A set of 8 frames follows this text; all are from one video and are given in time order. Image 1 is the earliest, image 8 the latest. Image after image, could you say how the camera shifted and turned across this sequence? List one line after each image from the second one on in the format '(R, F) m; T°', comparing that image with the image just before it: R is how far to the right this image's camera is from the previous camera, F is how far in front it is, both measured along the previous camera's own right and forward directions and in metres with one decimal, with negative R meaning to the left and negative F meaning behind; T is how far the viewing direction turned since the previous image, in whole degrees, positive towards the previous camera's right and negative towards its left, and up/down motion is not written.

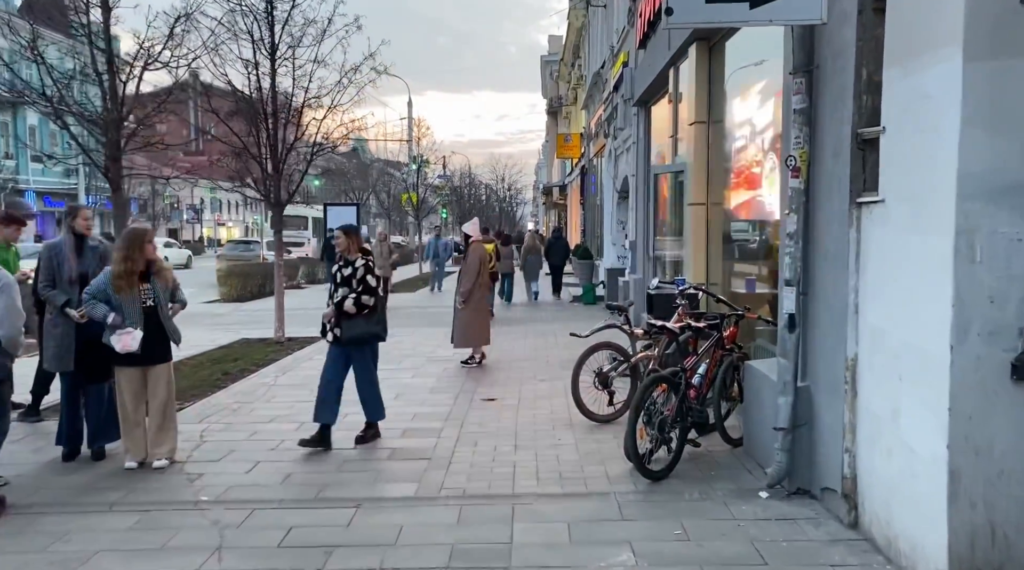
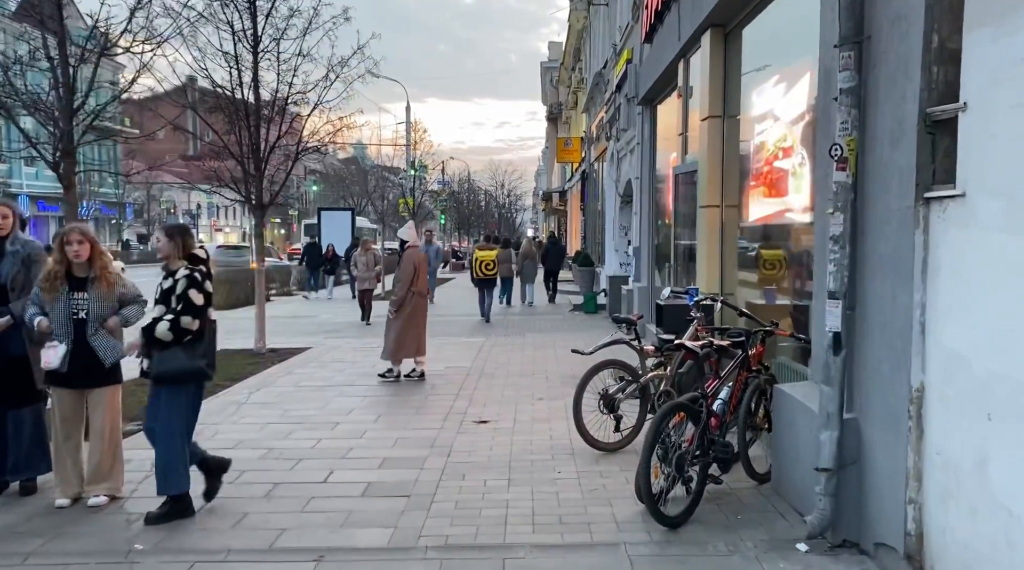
(0.0, +0.8) m; 0°
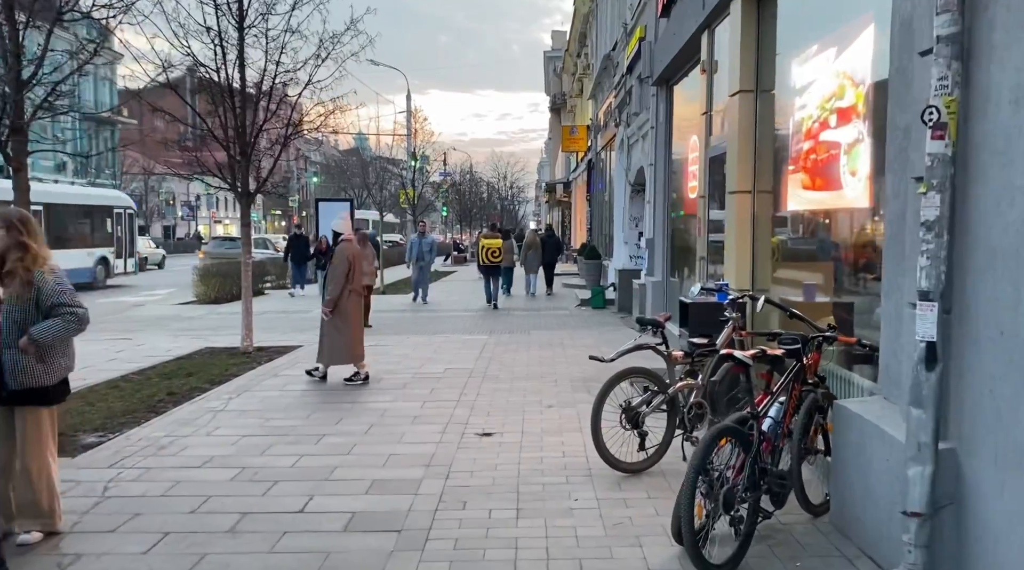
(0.0, +0.9) m; 0°
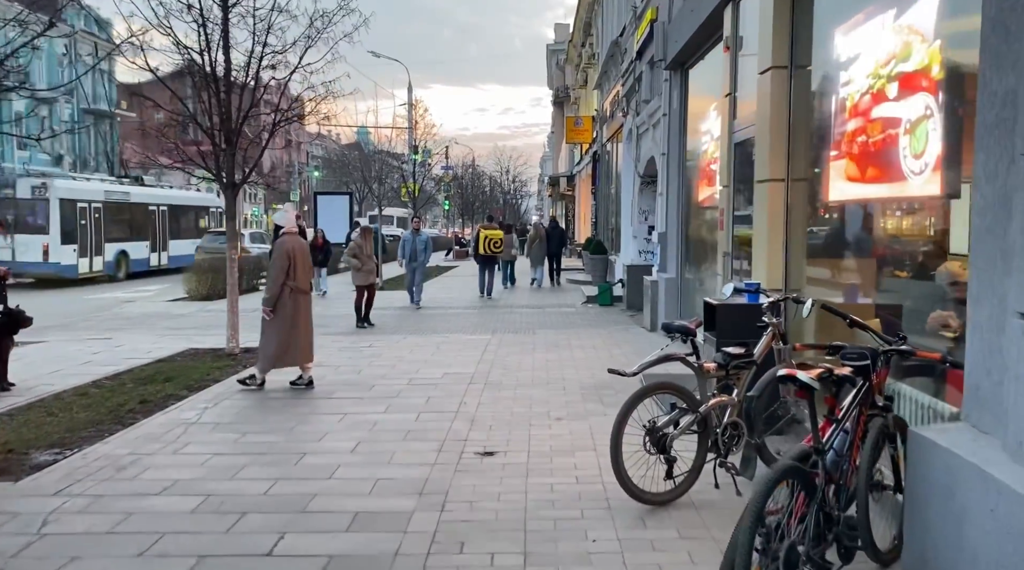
(0.0, +0.8) m; 0°
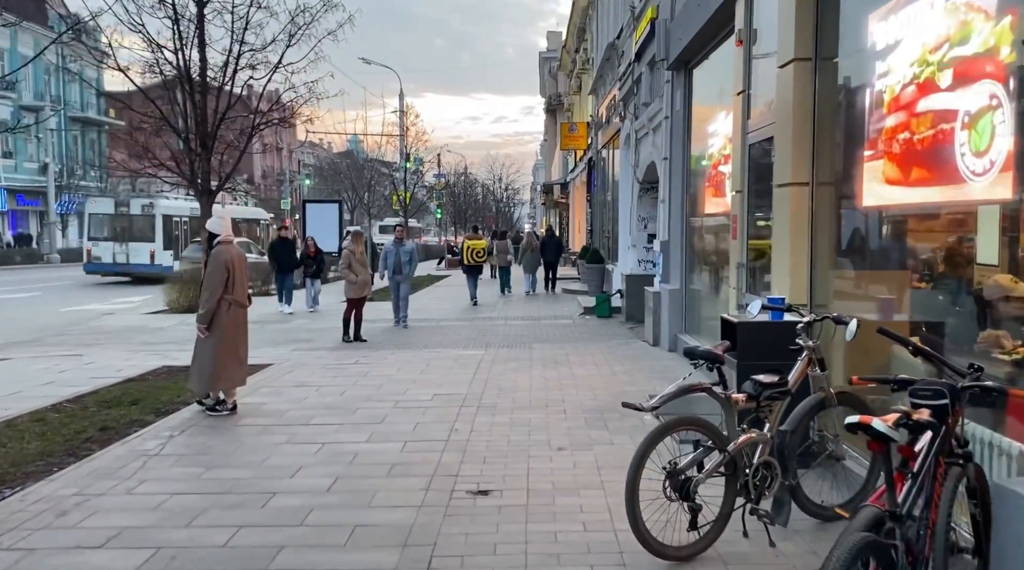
(0.0, +0.7) m; 0°
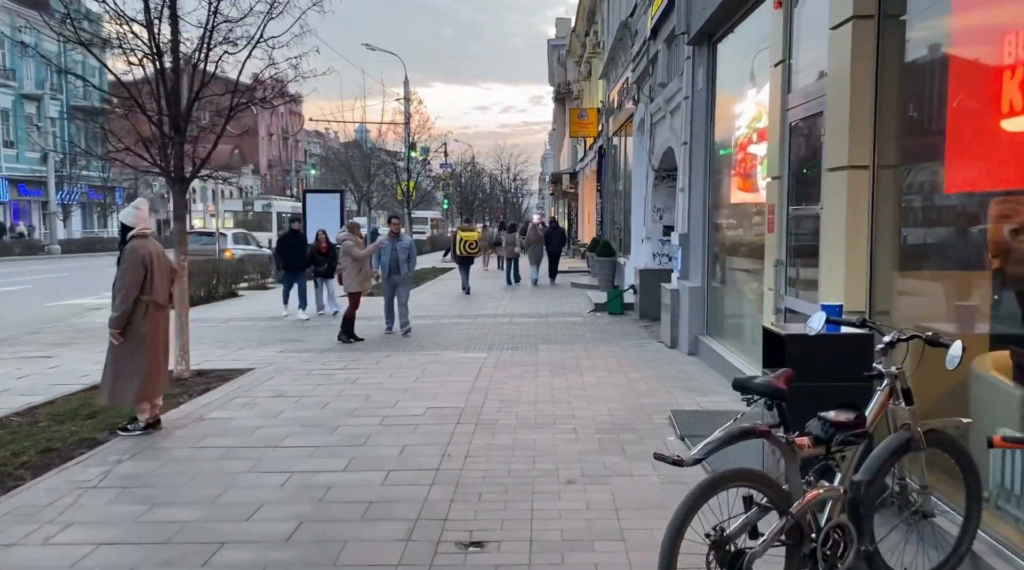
(0.0, +1.0) m; -1°
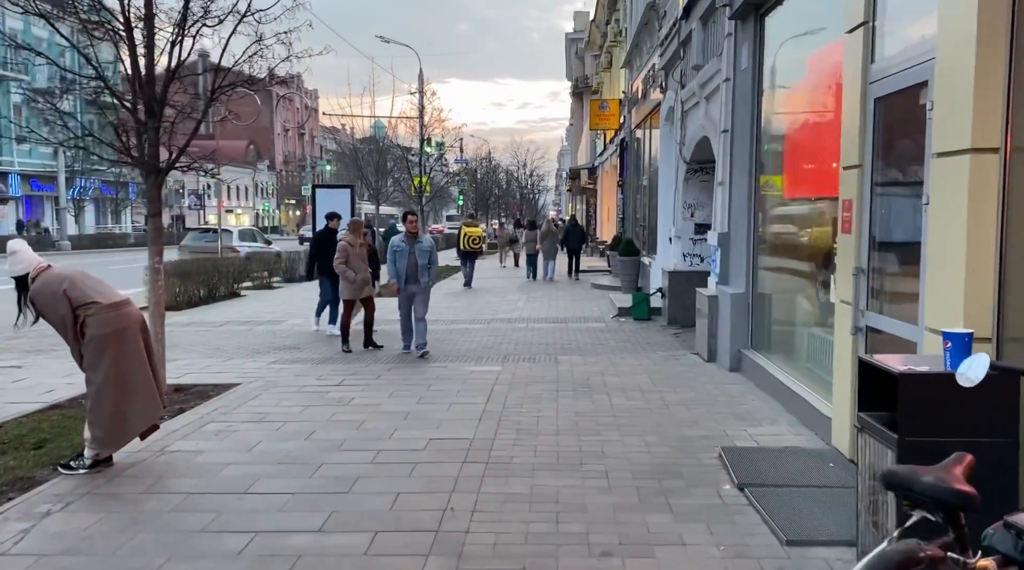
(0.0, +1.2) m; -1°
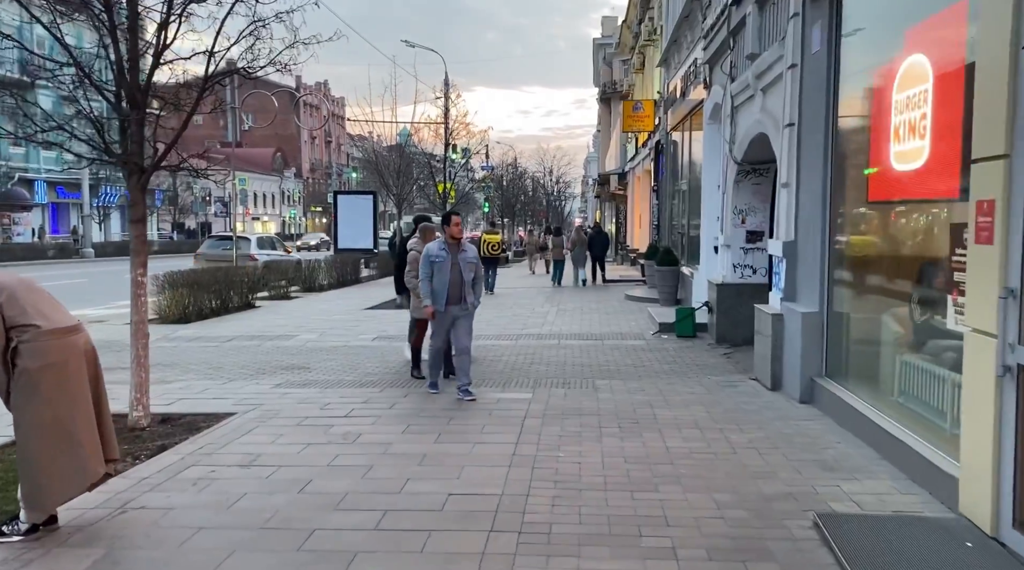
(-0.1, +1.2) m; -2°
